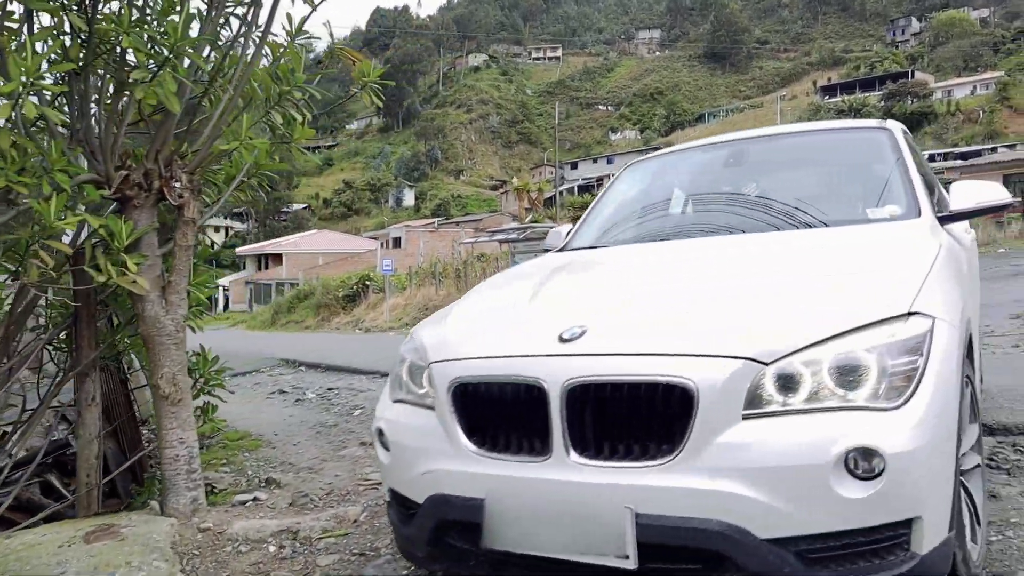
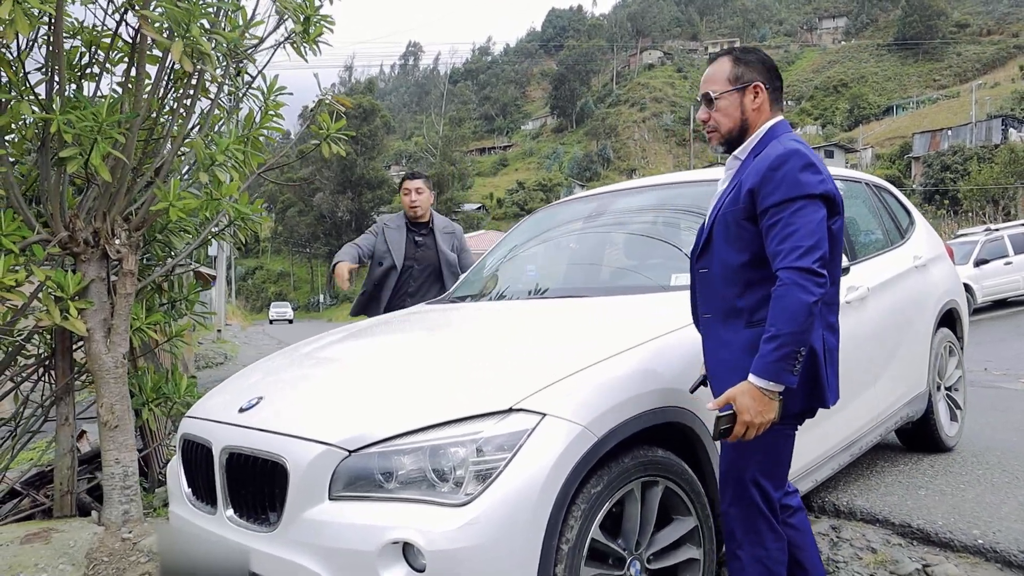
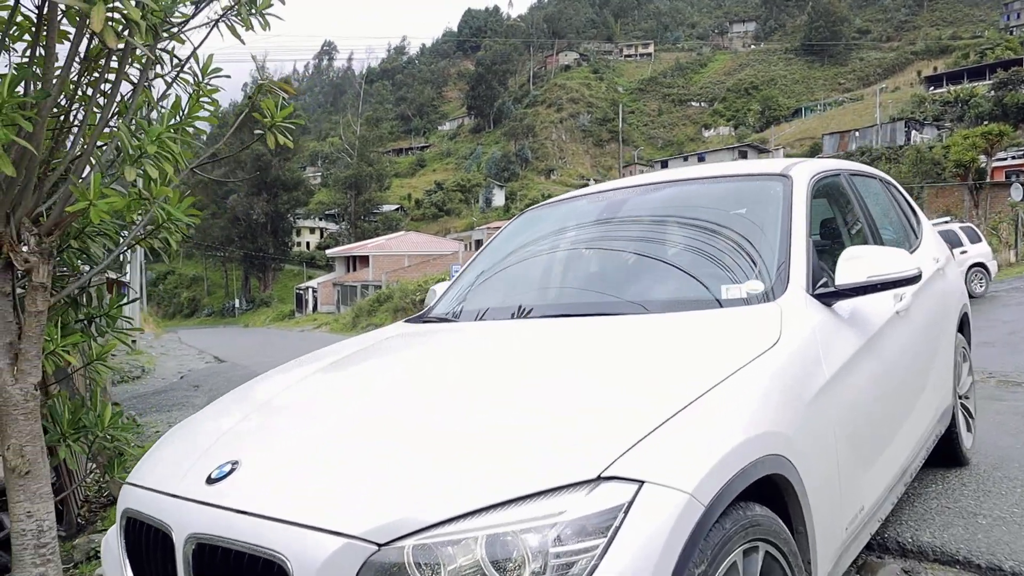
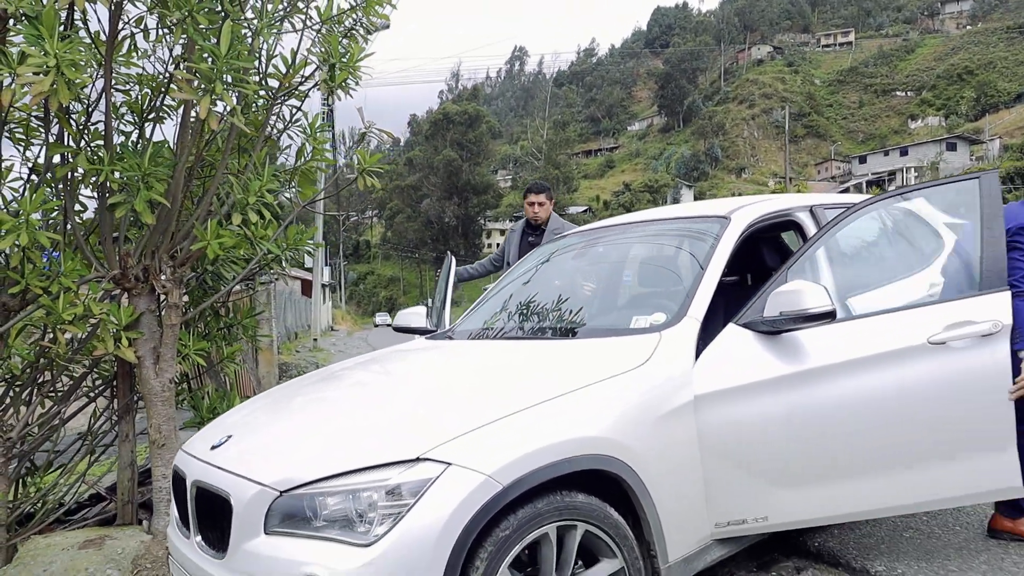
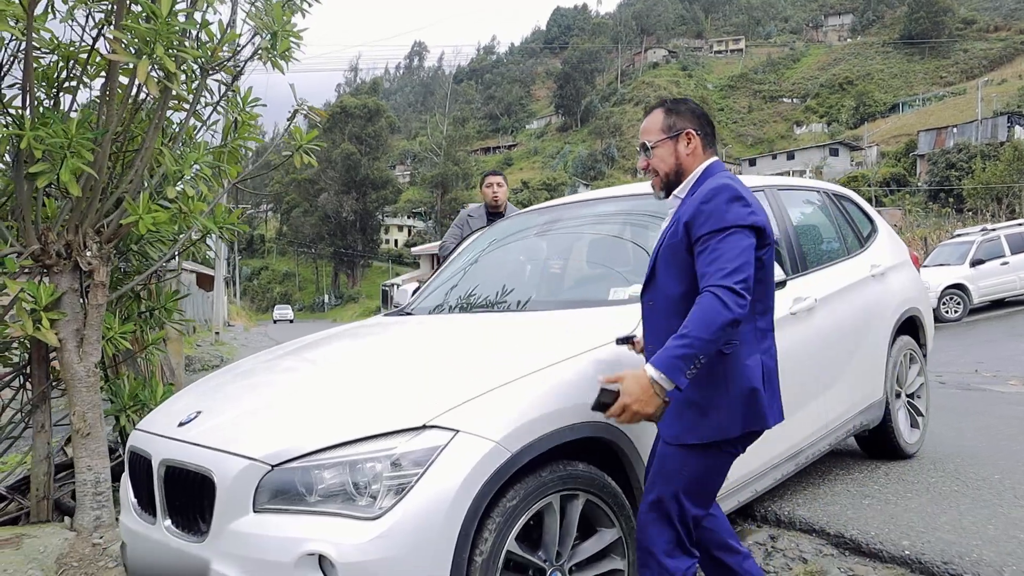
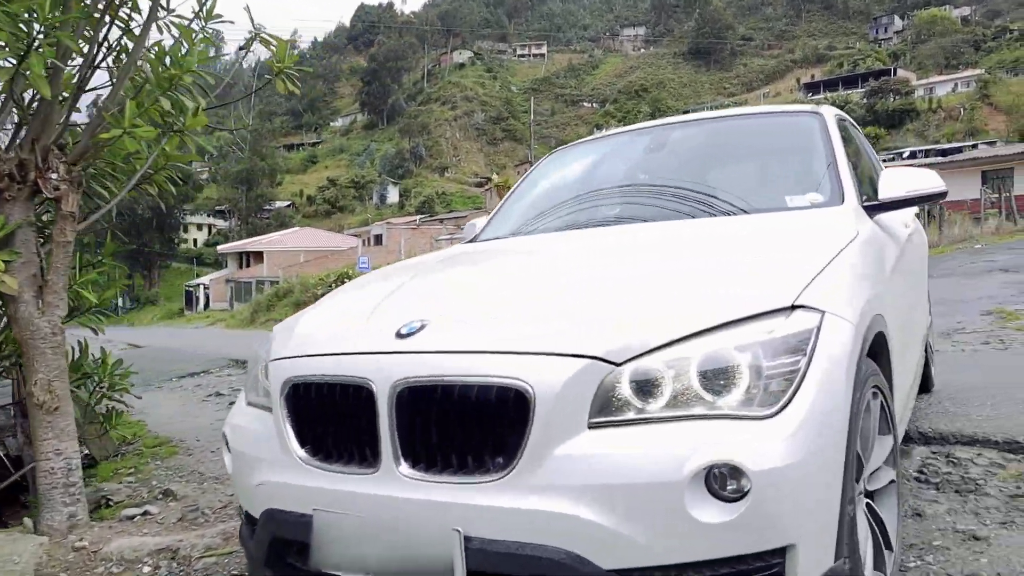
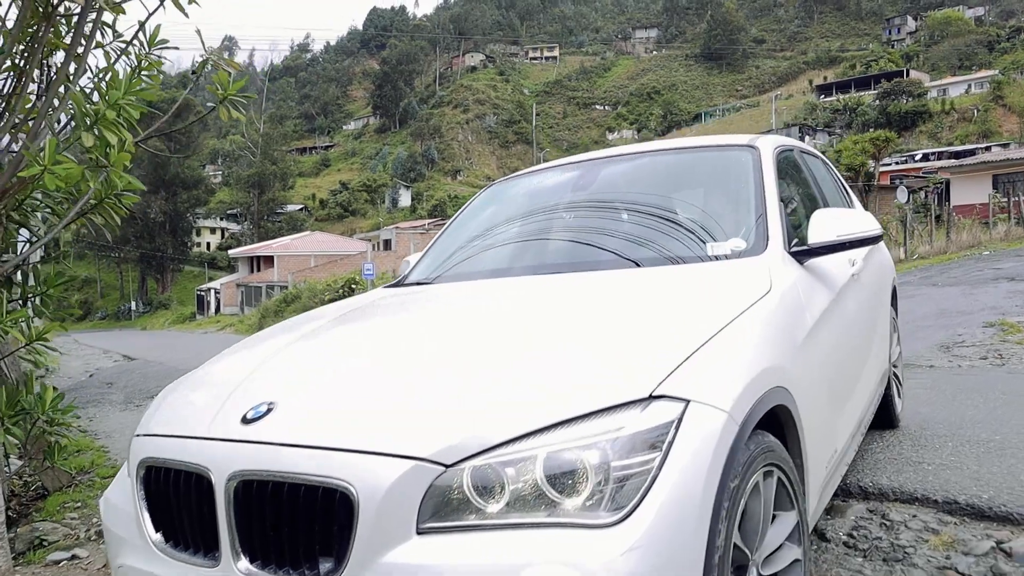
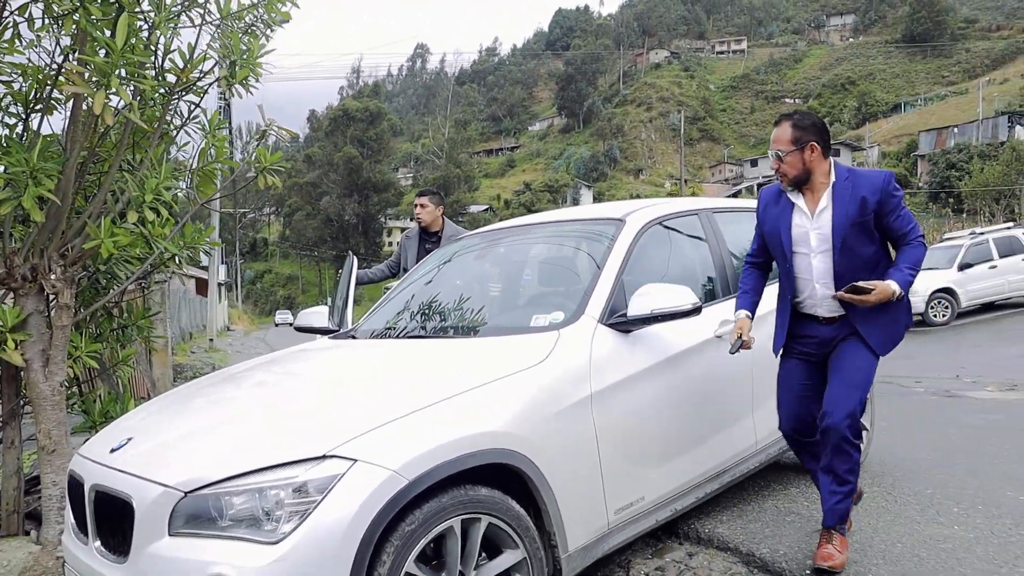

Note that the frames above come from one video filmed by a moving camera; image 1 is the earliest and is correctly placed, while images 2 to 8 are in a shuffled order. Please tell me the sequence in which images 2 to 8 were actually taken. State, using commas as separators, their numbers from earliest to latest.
6, 7, 3, 4, 8, 5, 2
